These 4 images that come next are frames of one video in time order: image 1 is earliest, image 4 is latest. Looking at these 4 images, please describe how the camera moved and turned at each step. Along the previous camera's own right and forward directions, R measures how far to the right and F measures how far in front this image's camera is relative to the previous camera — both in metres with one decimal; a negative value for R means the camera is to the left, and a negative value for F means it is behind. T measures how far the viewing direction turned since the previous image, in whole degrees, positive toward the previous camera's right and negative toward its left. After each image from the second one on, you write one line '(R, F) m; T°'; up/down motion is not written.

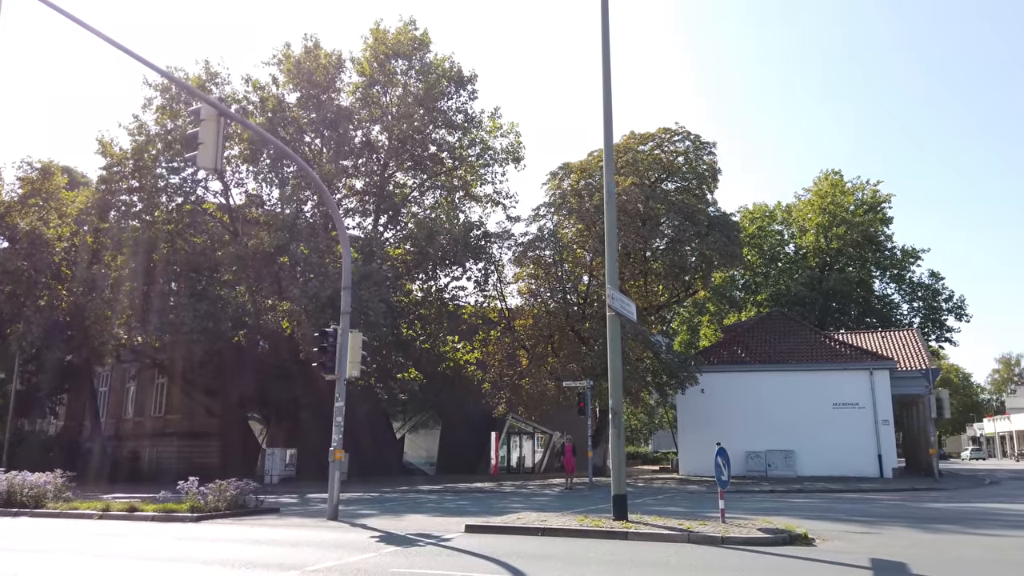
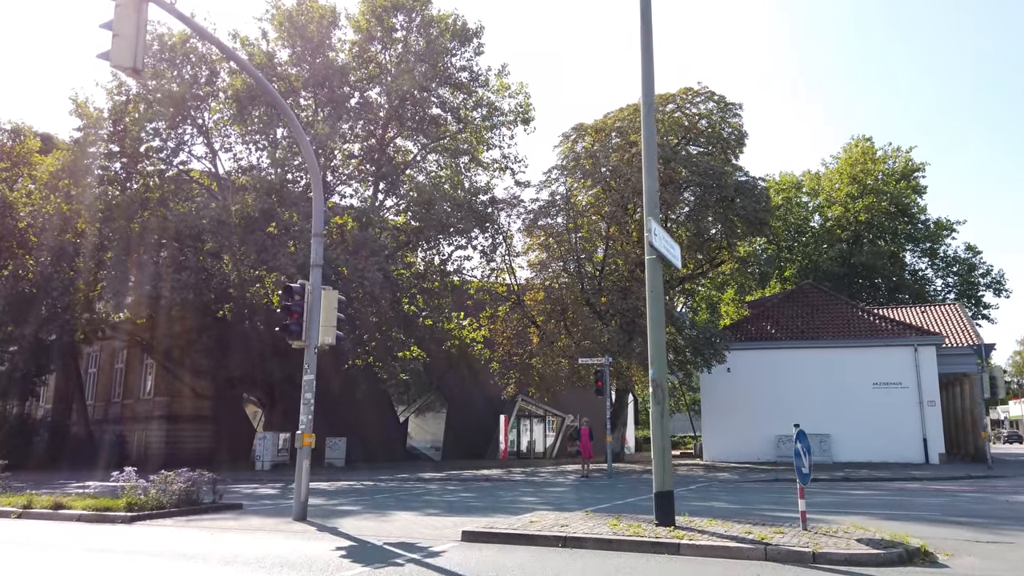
(0.0, +2.4) m; -1°
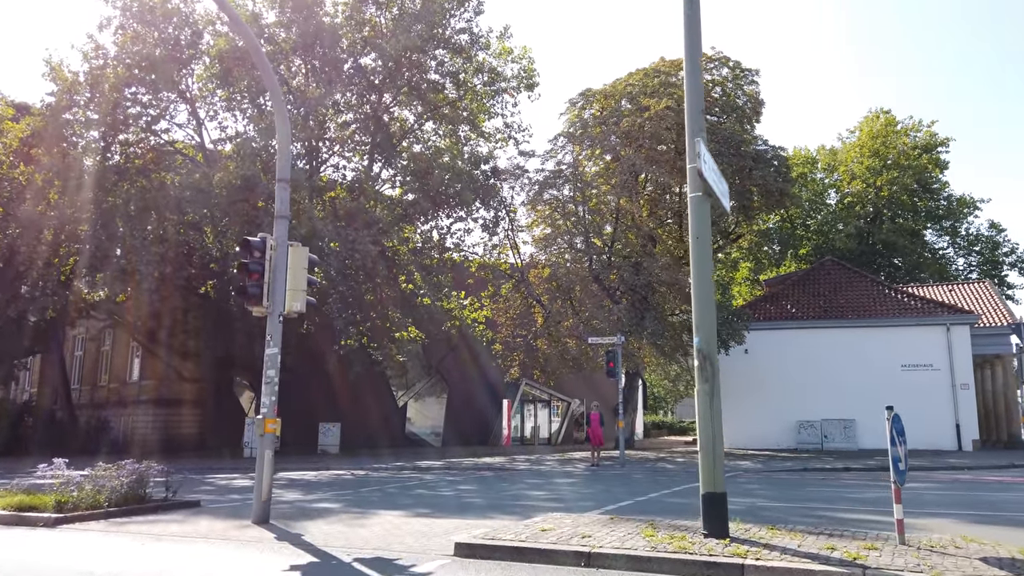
(0.0, +1.7) m; 0°
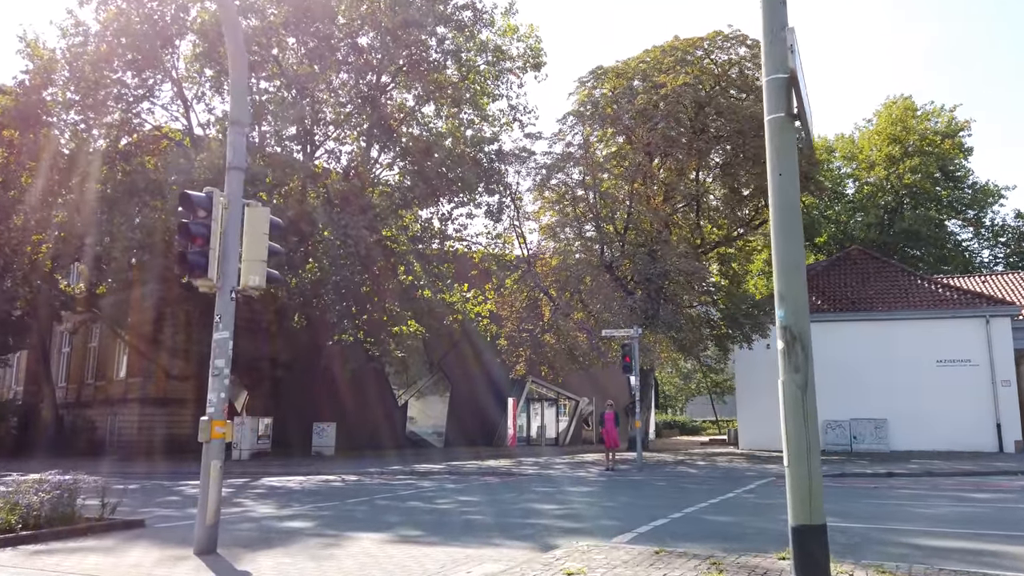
(-0.1, +1.7) m; 0°
